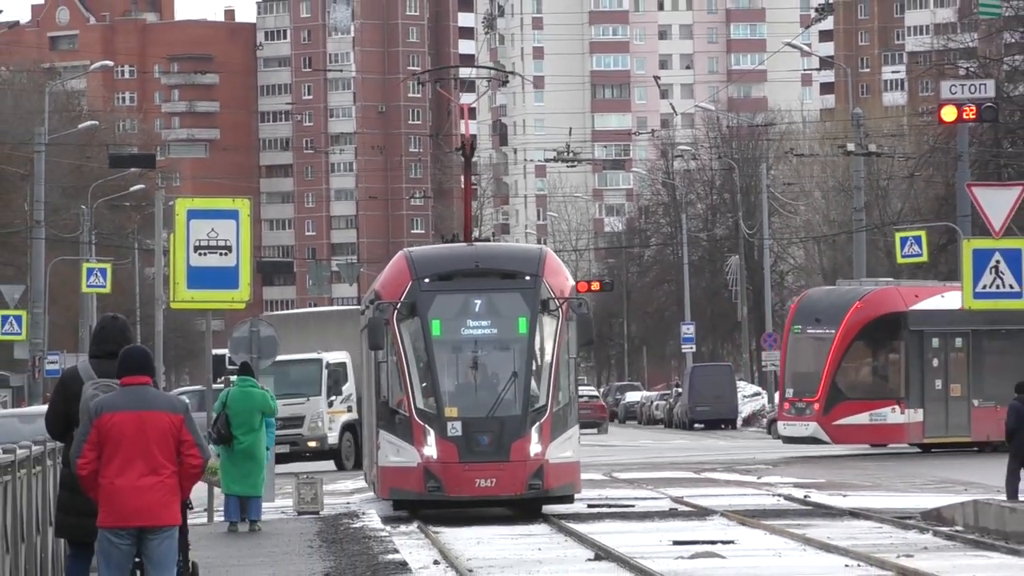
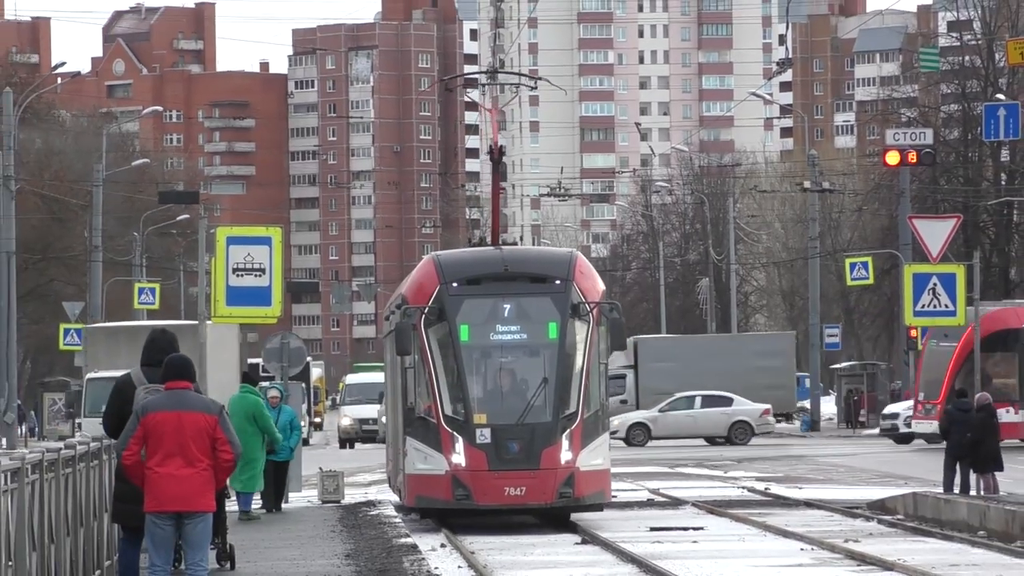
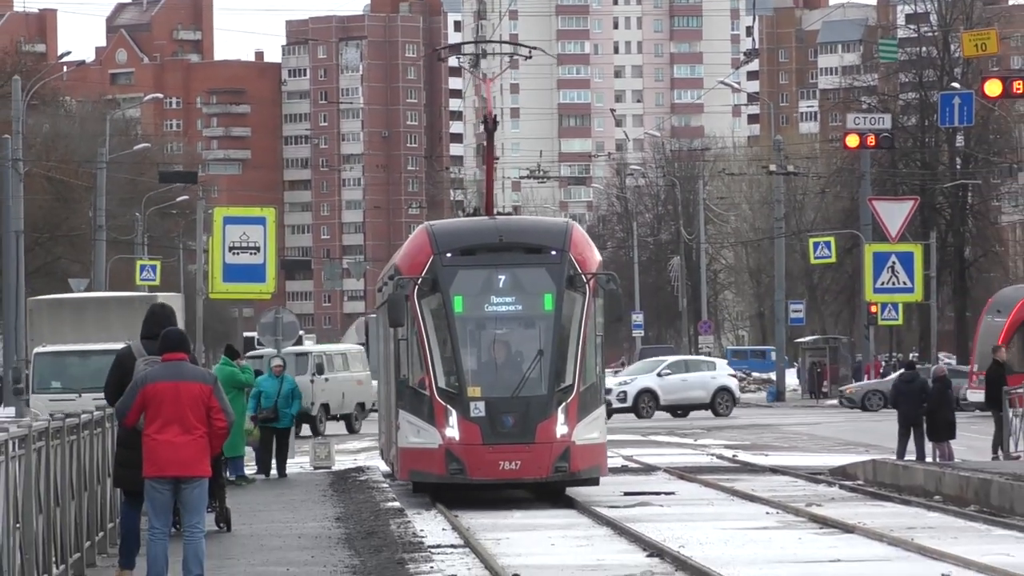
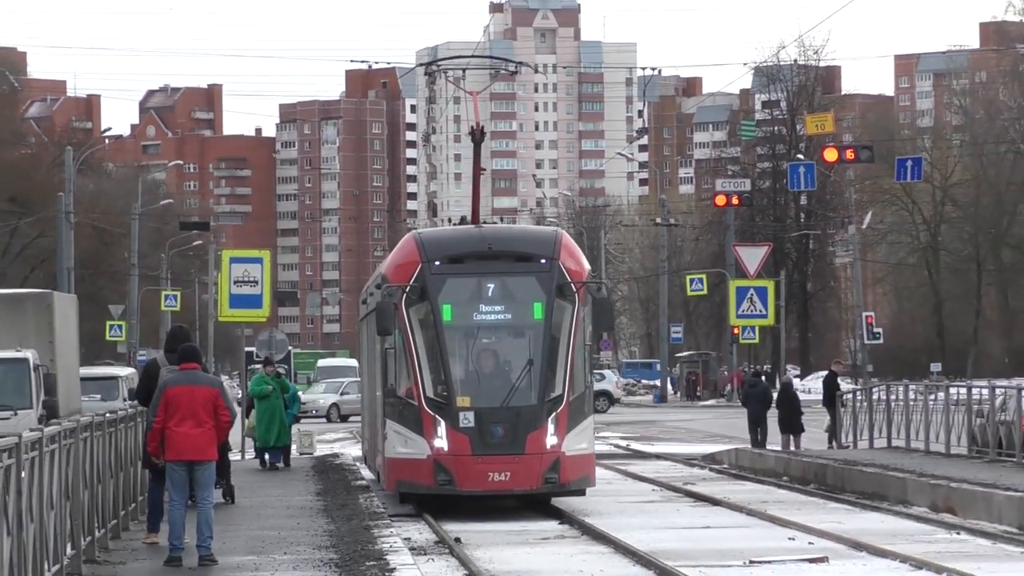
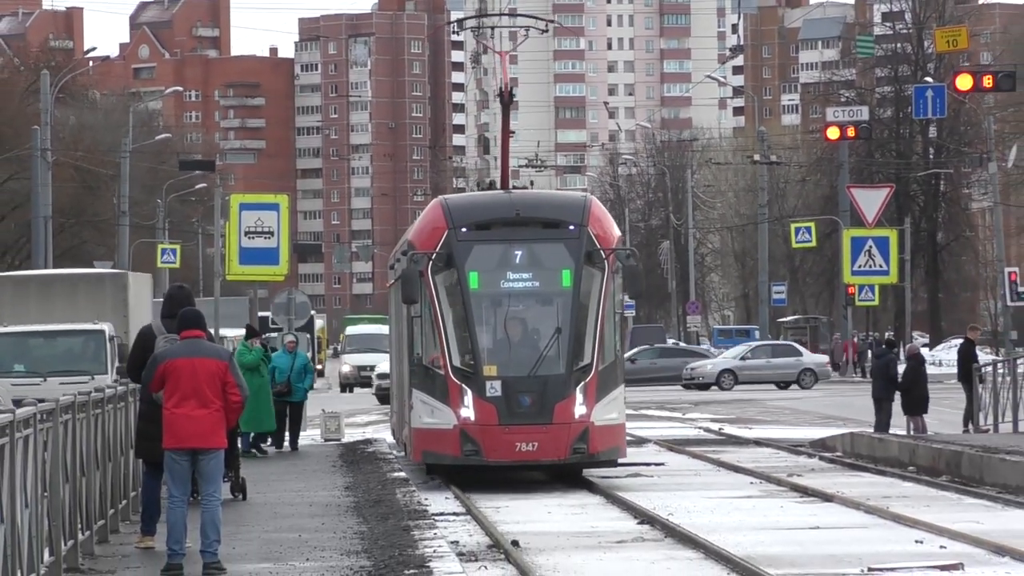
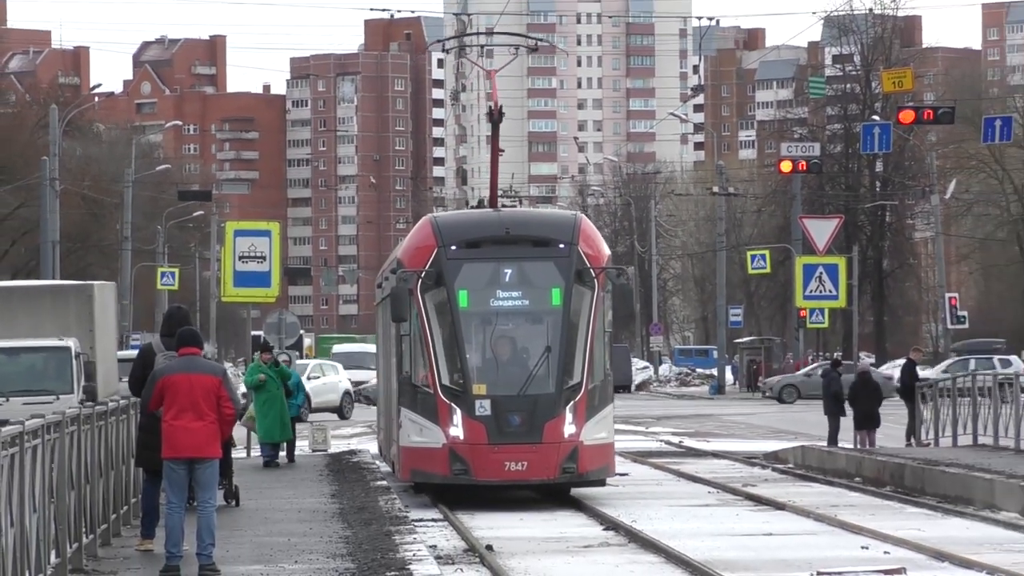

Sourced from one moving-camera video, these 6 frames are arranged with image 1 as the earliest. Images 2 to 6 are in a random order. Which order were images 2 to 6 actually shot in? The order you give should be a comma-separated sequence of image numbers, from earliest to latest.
2, 3, 5, 6, 4
